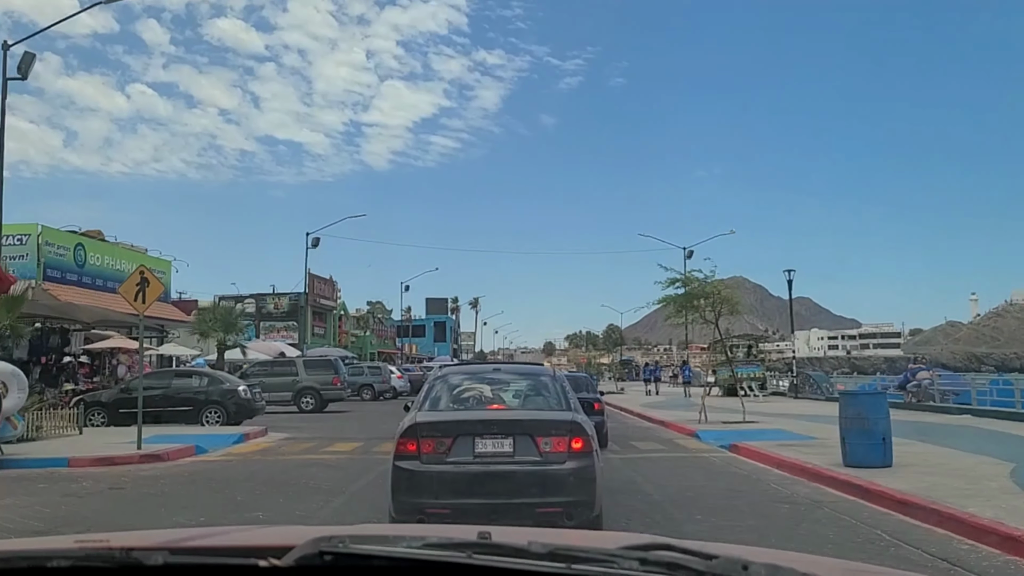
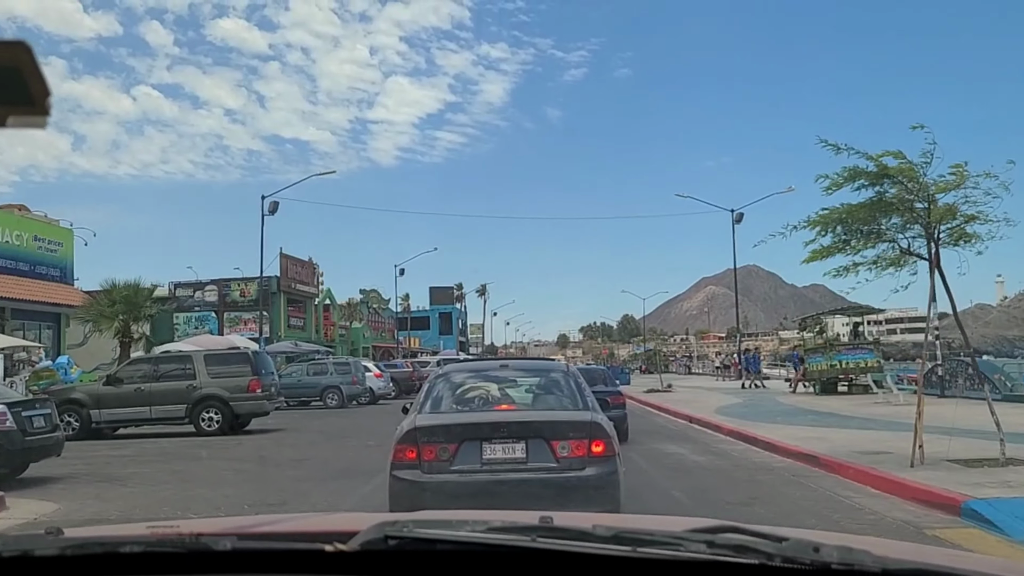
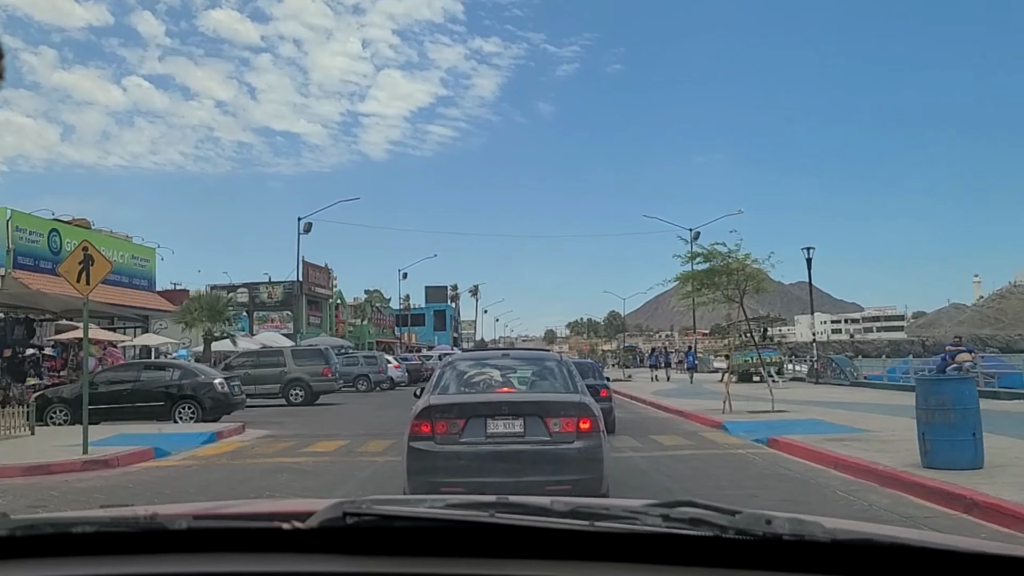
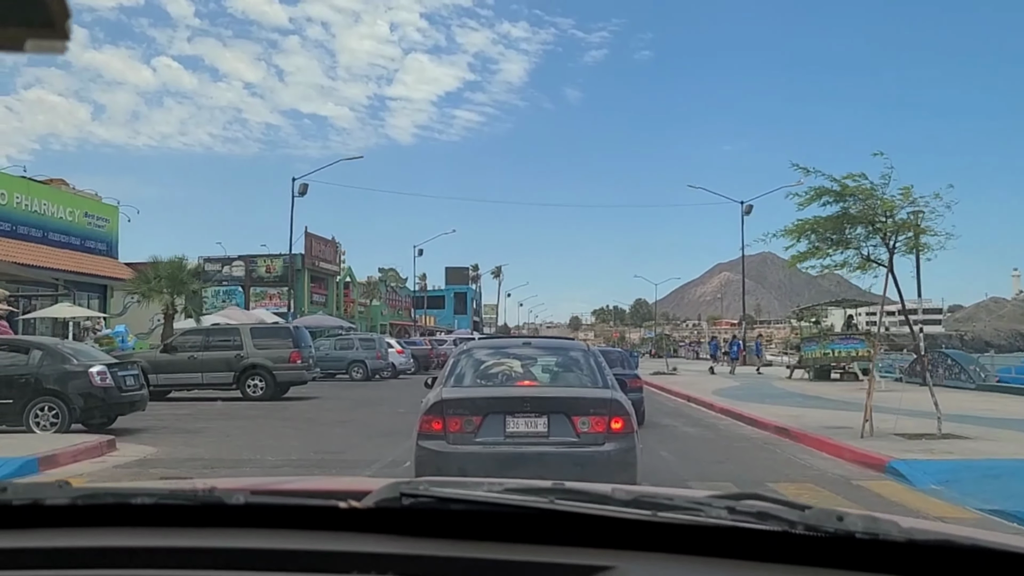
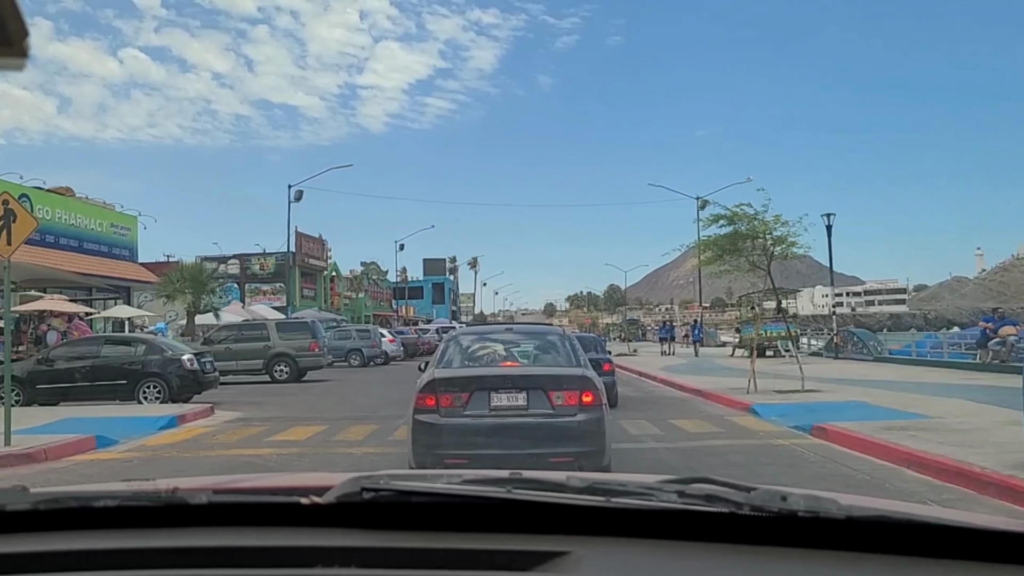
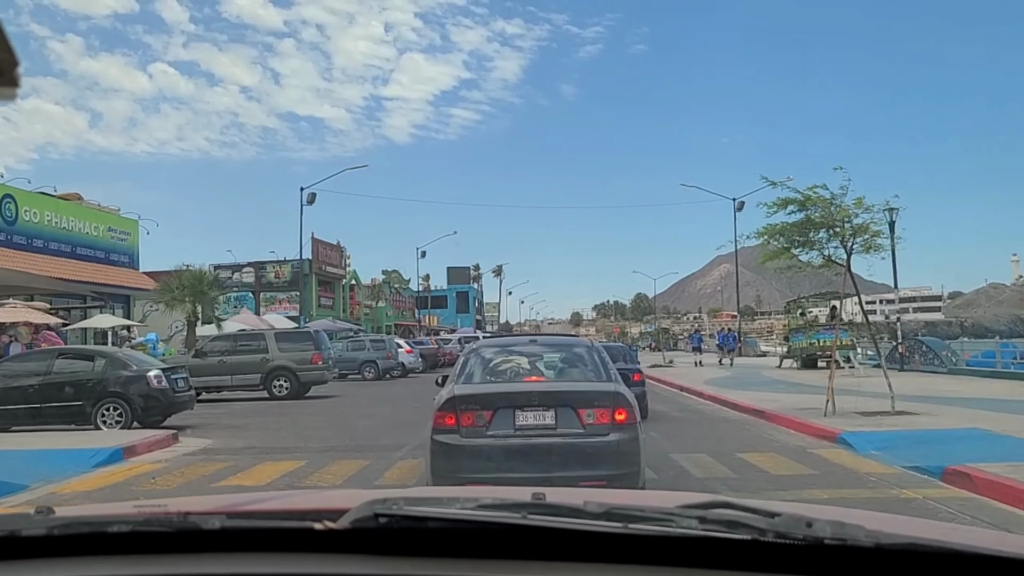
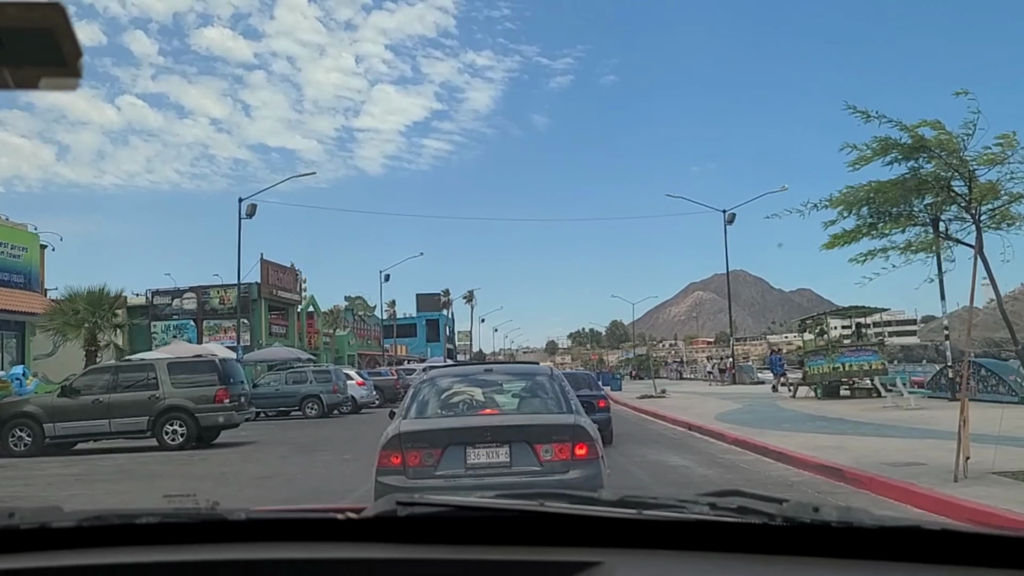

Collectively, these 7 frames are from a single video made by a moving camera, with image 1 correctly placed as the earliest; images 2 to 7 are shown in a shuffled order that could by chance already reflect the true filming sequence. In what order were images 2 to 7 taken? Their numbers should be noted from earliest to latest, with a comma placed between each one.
3, 5, 6, 4, 2, 7
